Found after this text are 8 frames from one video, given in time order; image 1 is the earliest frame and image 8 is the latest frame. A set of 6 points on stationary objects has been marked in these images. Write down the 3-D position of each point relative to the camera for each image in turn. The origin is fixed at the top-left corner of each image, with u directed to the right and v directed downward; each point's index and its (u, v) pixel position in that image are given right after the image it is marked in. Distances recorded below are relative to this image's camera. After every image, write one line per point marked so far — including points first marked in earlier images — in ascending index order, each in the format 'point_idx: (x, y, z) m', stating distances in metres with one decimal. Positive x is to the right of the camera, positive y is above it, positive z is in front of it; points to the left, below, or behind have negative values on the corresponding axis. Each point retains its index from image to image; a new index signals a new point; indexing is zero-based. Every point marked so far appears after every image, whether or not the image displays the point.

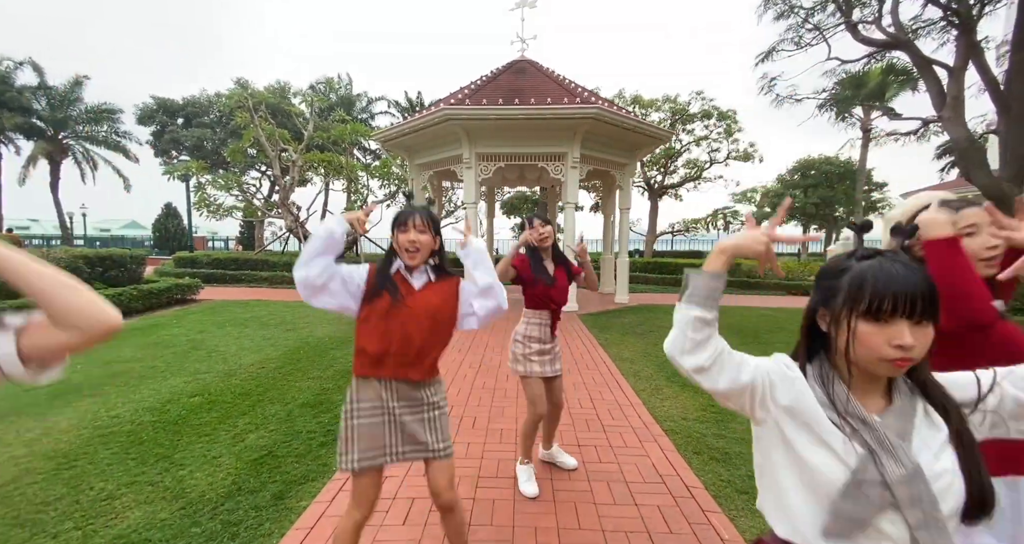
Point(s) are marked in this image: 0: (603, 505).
0: (+0.6, -1.6, +2.6) m
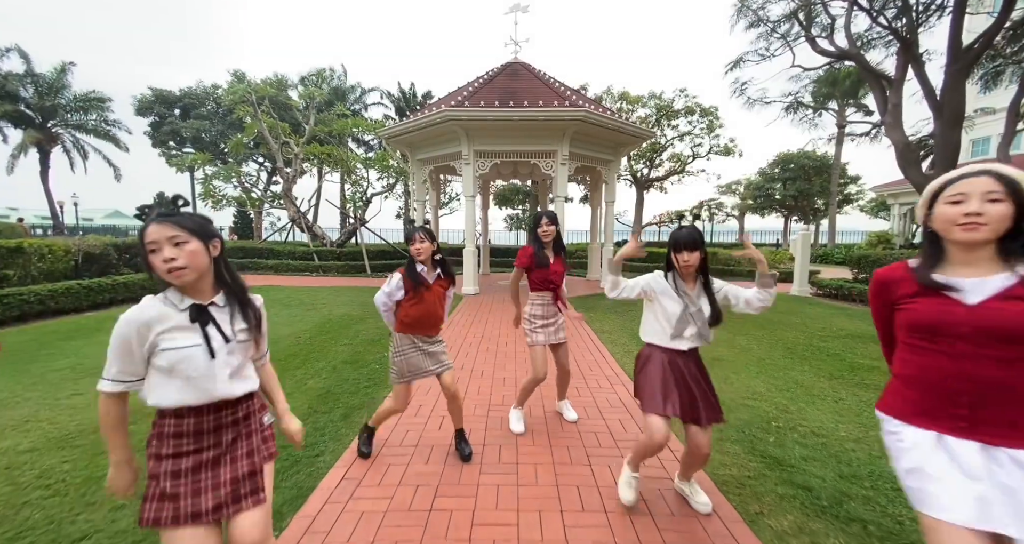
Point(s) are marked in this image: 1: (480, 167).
0: (+0.7, -1.4, +3.7) m
1: (-0.9, +2.9, +10.7) m
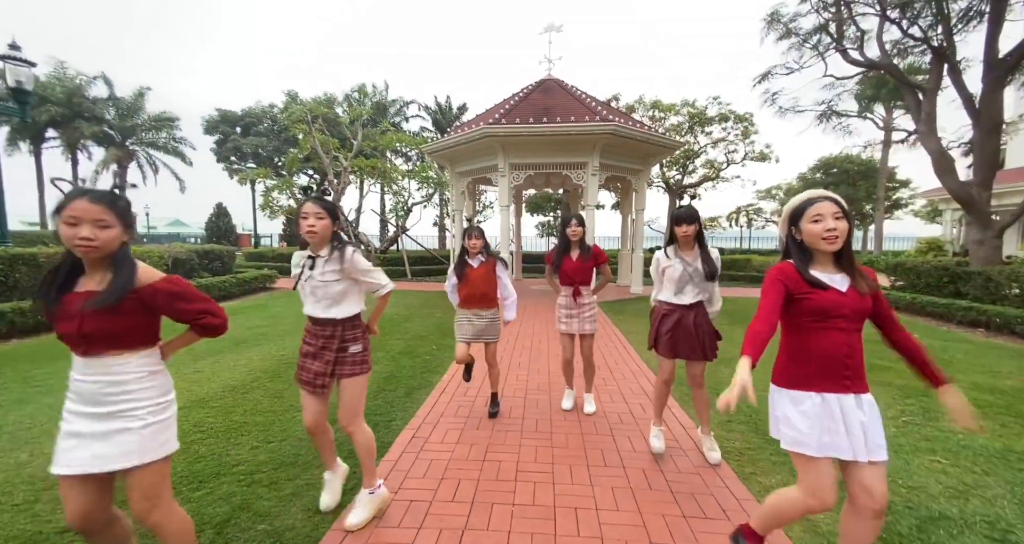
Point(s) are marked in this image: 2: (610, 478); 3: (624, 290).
0: (+1.0, -1.4, +4.2) m
1: (+0.1, +2.8, +11.4) m
2: (+0.7, -1.5, +2.9) m
3: (+3.7, -0.6, +12.7) m
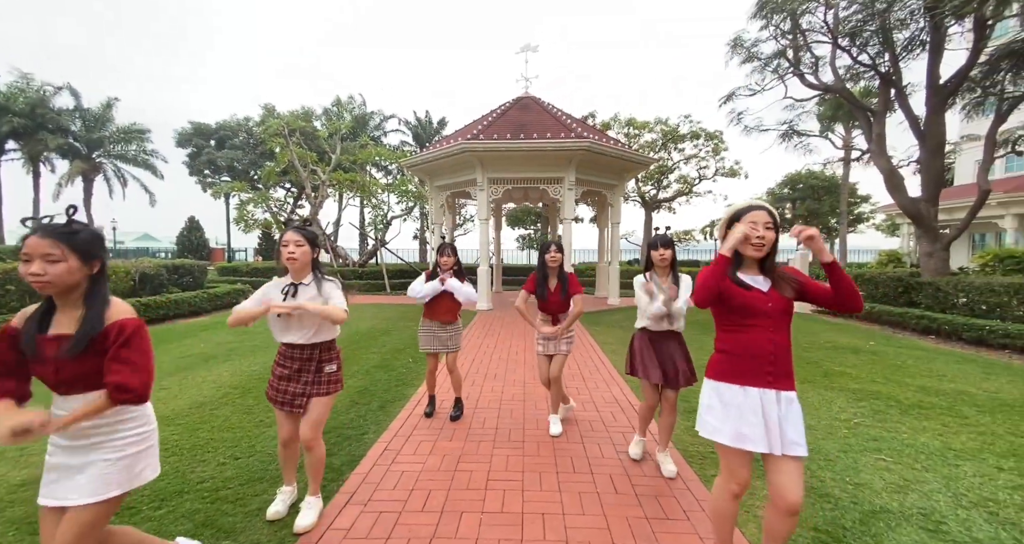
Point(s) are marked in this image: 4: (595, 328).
0: (+0.8, -1.6, +4.3) m
1: (-0.6, +2.4, +11.6) m
2: (+0.5, -1.6, +2.9) m
3: (+3.0, -1.0, +12.9) m
4: (+1.9, -1.3, +9.0) m
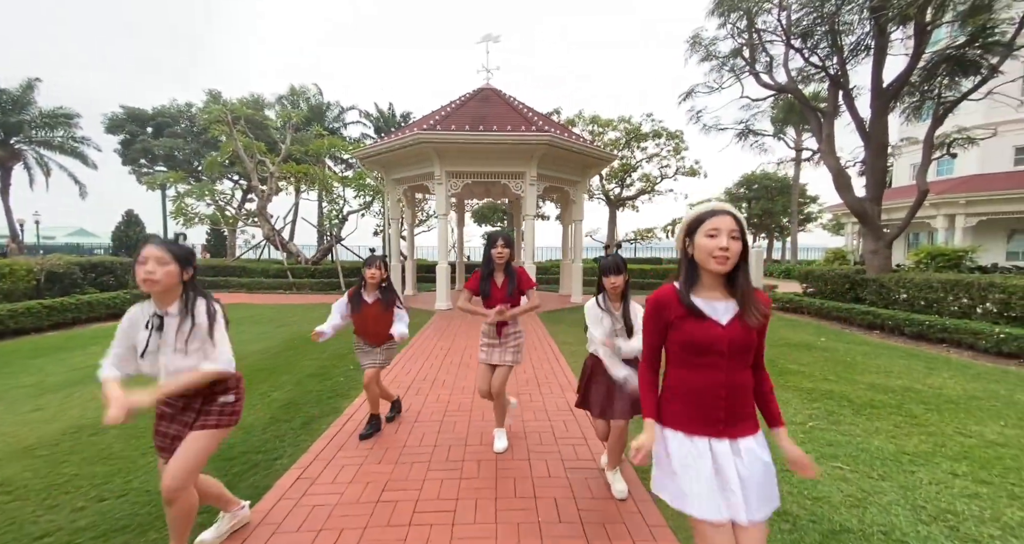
0: (+0.2, -1.5, +4.0) m
1: (-1.7, +2.4, +11.1) m
2: (0.0, -1.6, +2.6) m
3: (+1.7, -0.9, +12.7) m
4: (+1.0, -1.2, +8.7) m
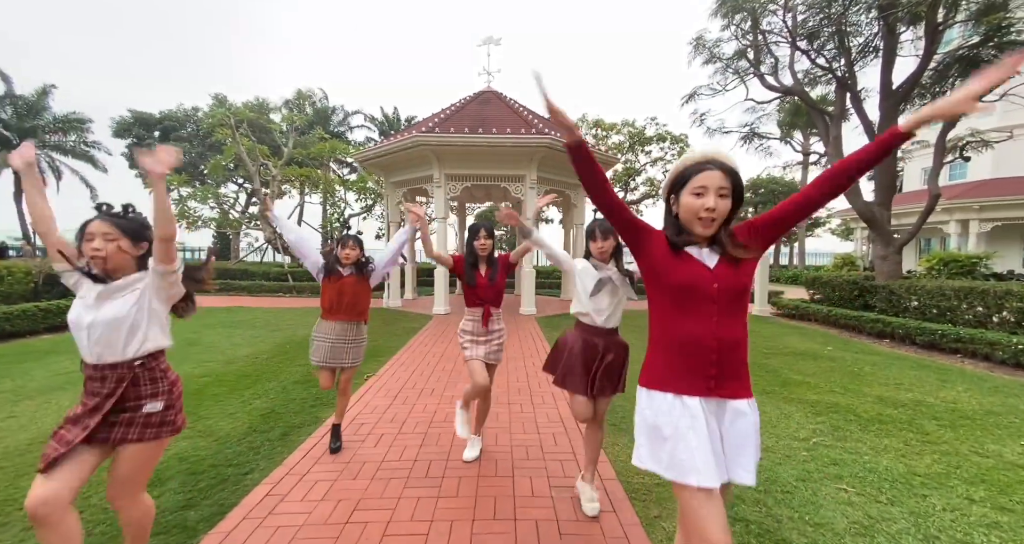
0: (+0.1, -1.6, +3.8) m
1: (-1.7, +2.3, +11.0) m
2: (-0.1, -1.6, +2.4) m
3: (+1.7, -1.1, +12.5) m
4: (+0.9, -1.3, +8.5) m
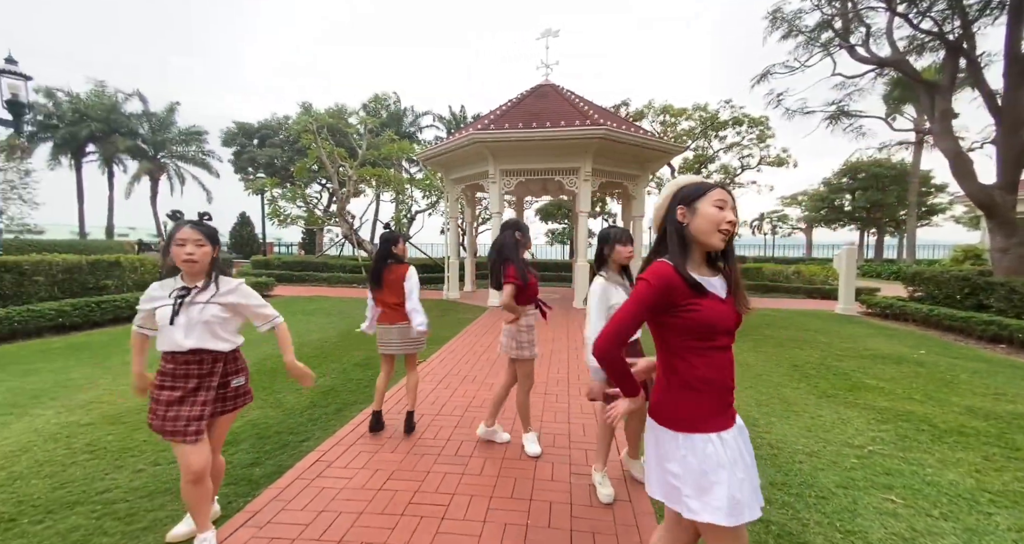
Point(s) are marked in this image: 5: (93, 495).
0: (+0.4, -1.5, +3.9) m
1: (-0.2, +2.5, +11.2) m
2: (0.0, -1.6, +2.5) m
3: (+3.5, -0.9, +12.2) m
4: (+2.0, -1.2, +8.4) m
5: (-2.8, -1.5, +2.6) m
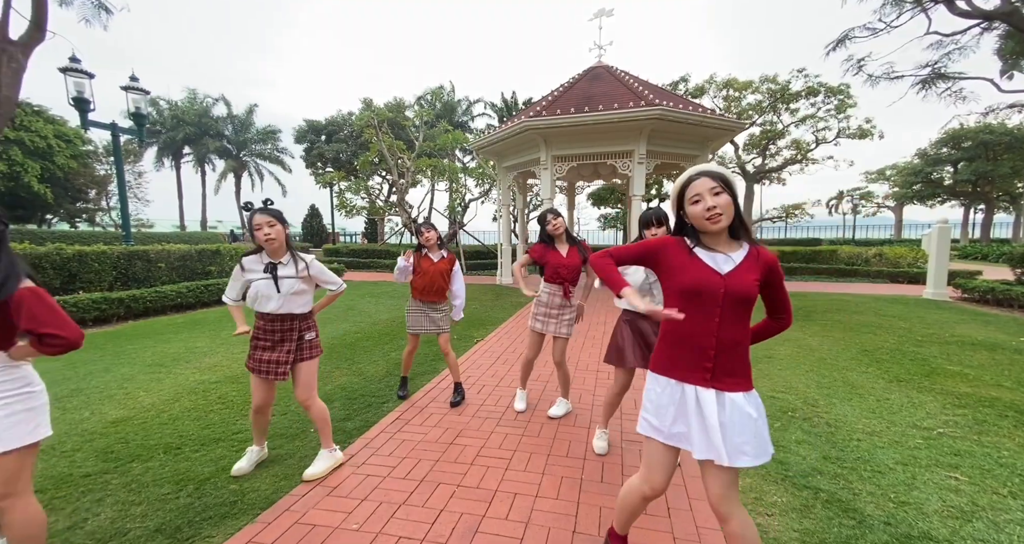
0: (+1.0, -1.3, +4.1) m
1: (+1.4, +3.0, +11.3) m
2: (+0.4, -1.5, +2.8) m
3: (+5.1, -0.4, +11.9) m
4: (+3.2, -0.9, +8.4) m
5: (-2.4, -1.4, +3.3) m
